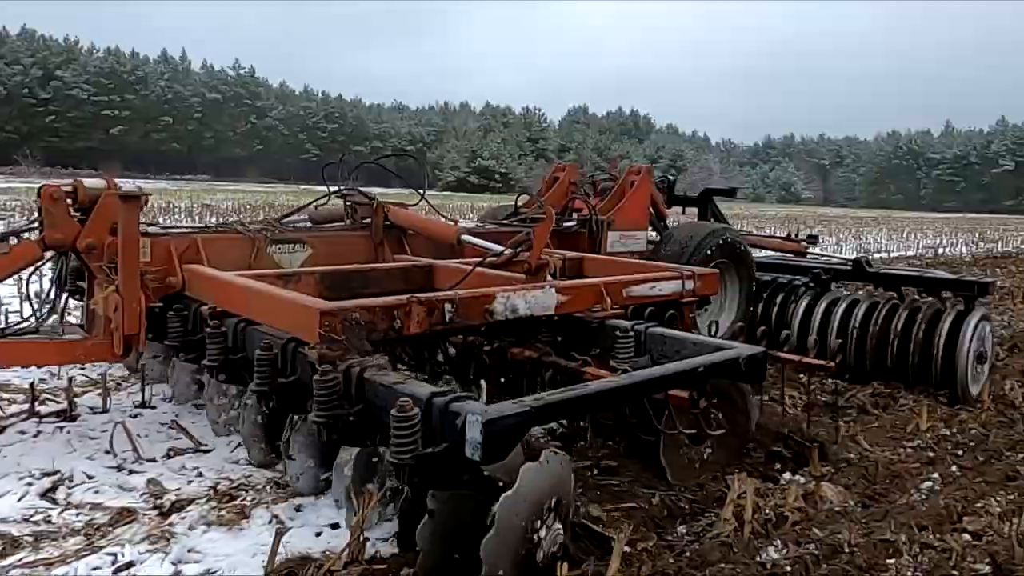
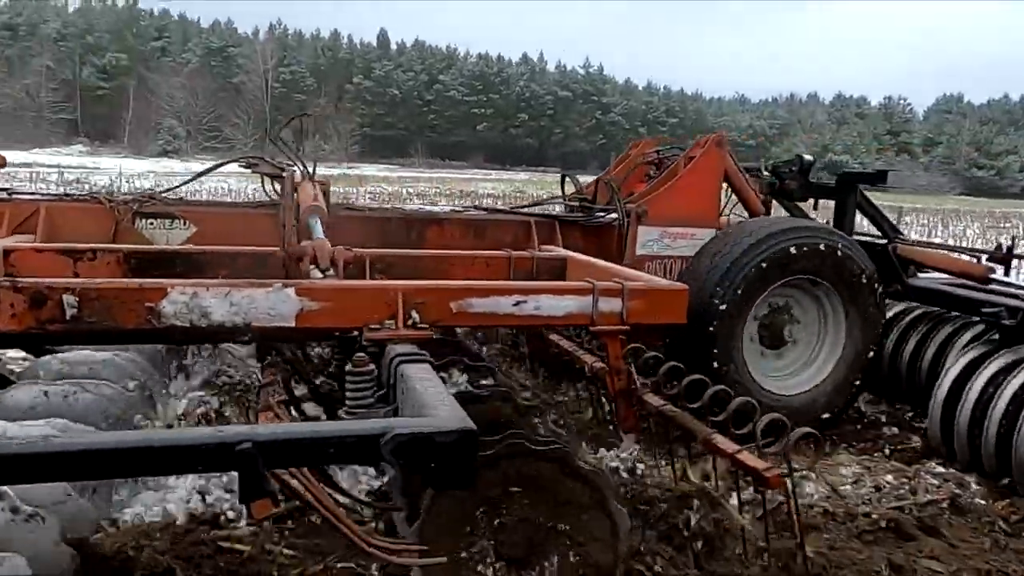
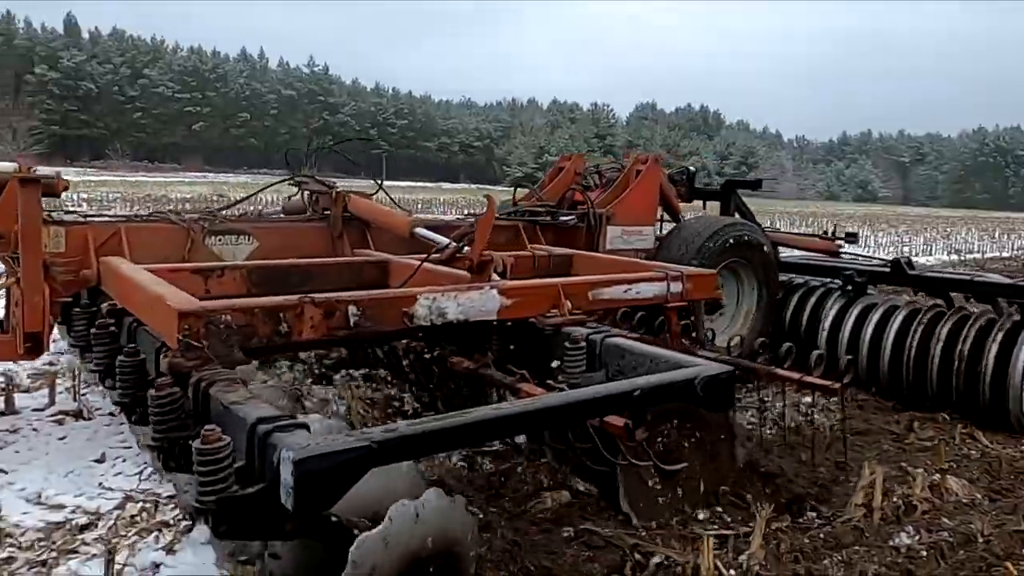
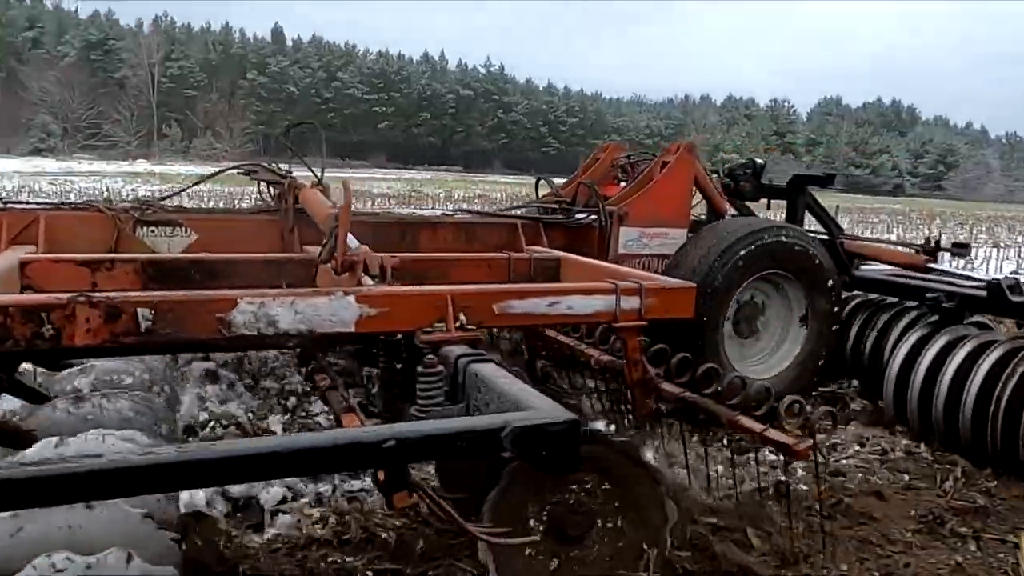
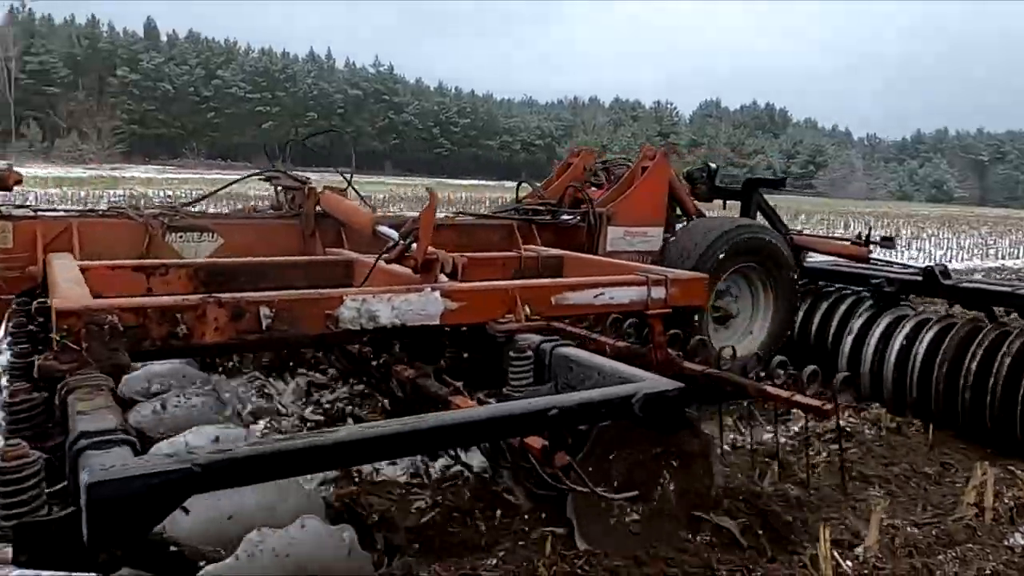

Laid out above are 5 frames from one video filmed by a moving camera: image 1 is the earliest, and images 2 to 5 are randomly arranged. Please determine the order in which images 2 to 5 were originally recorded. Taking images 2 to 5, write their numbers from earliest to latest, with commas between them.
3, 5, 4, 2
